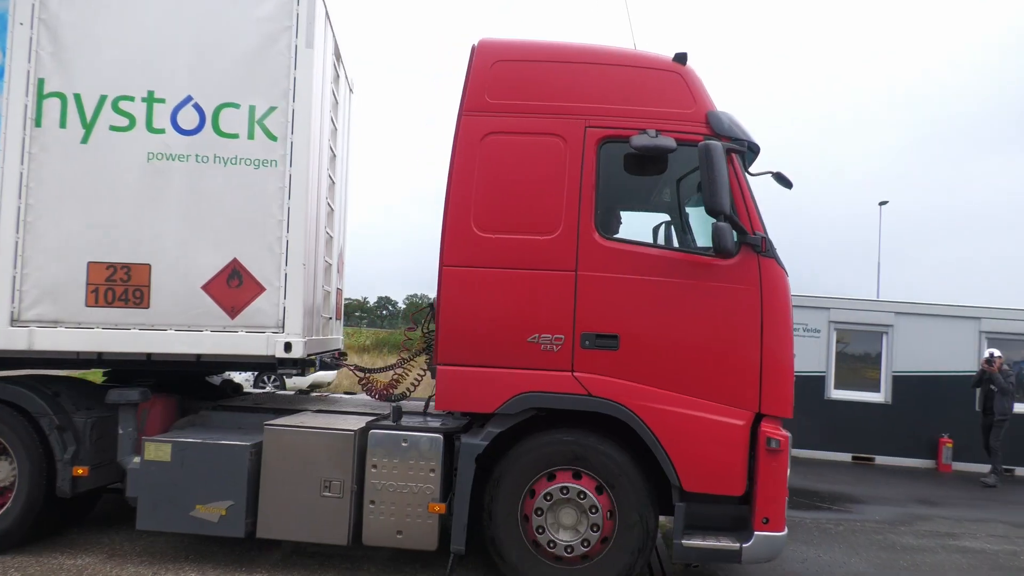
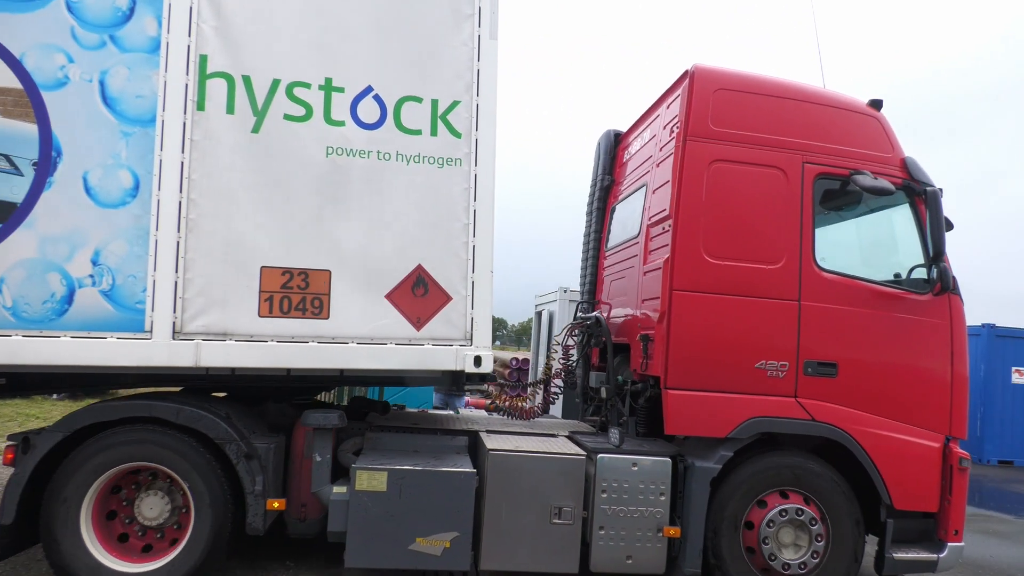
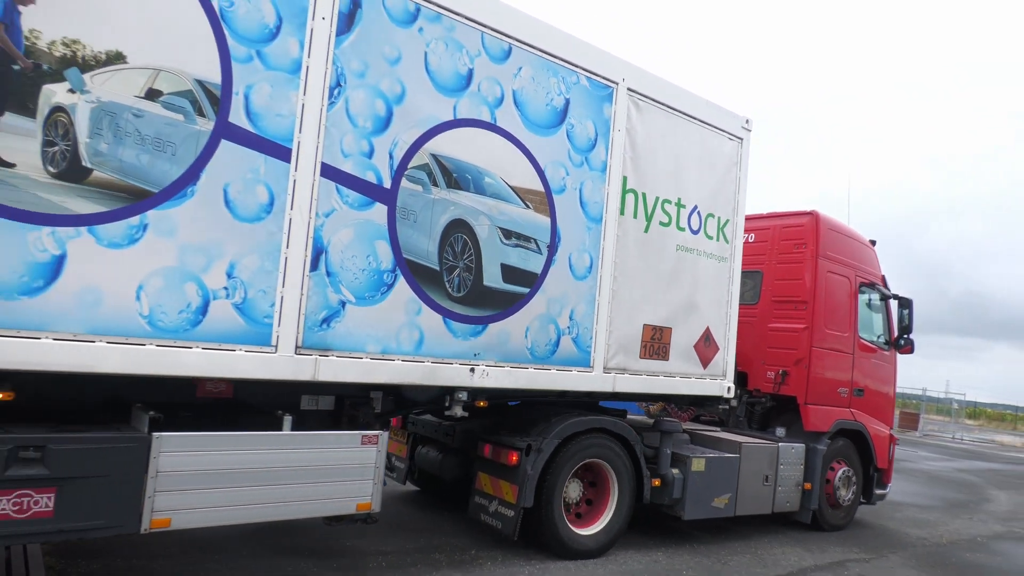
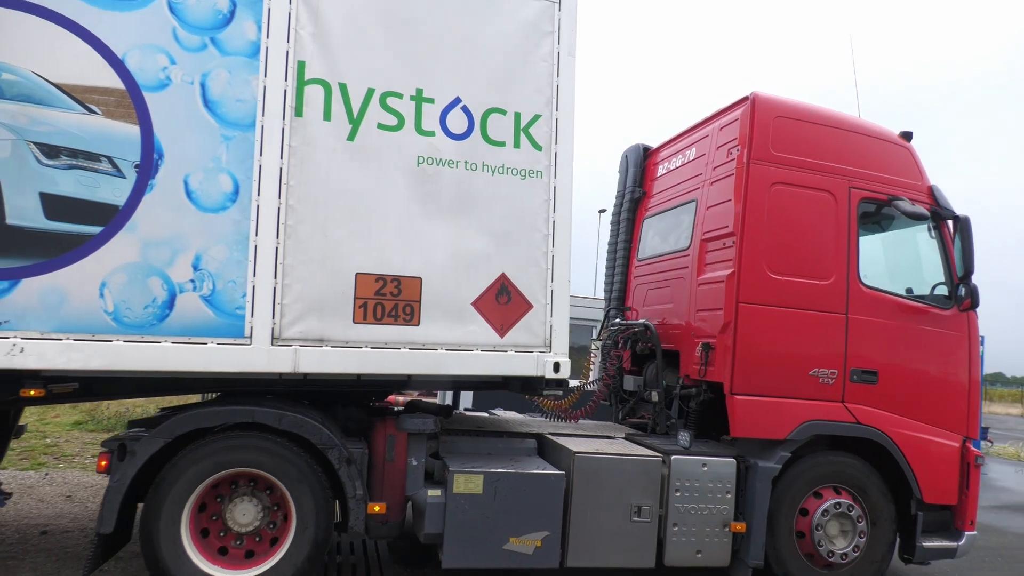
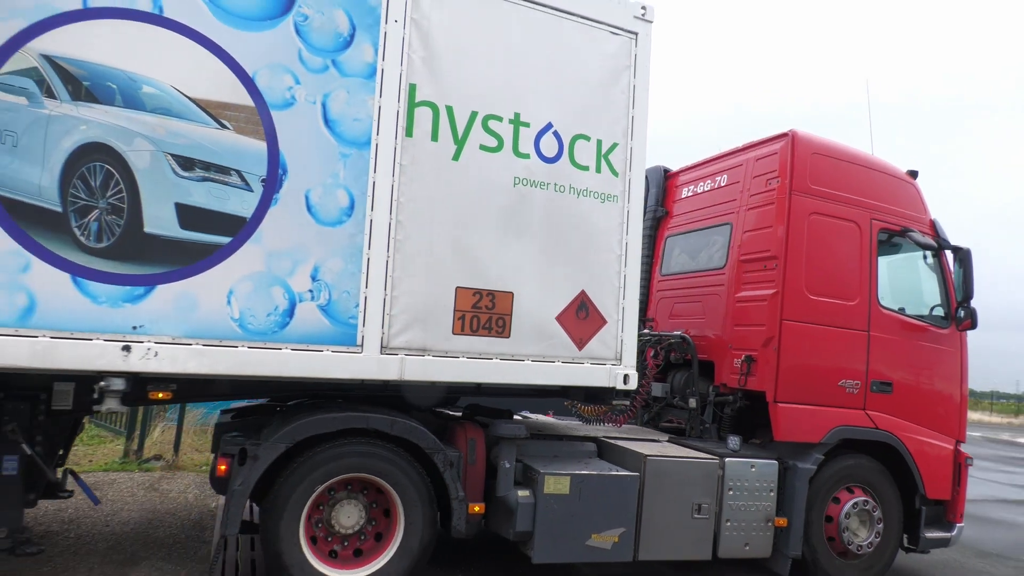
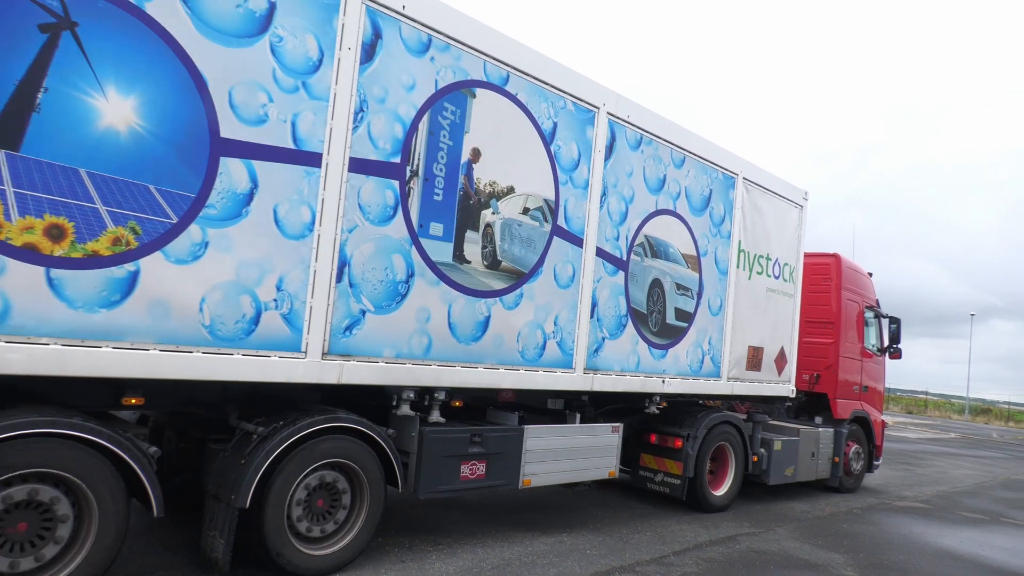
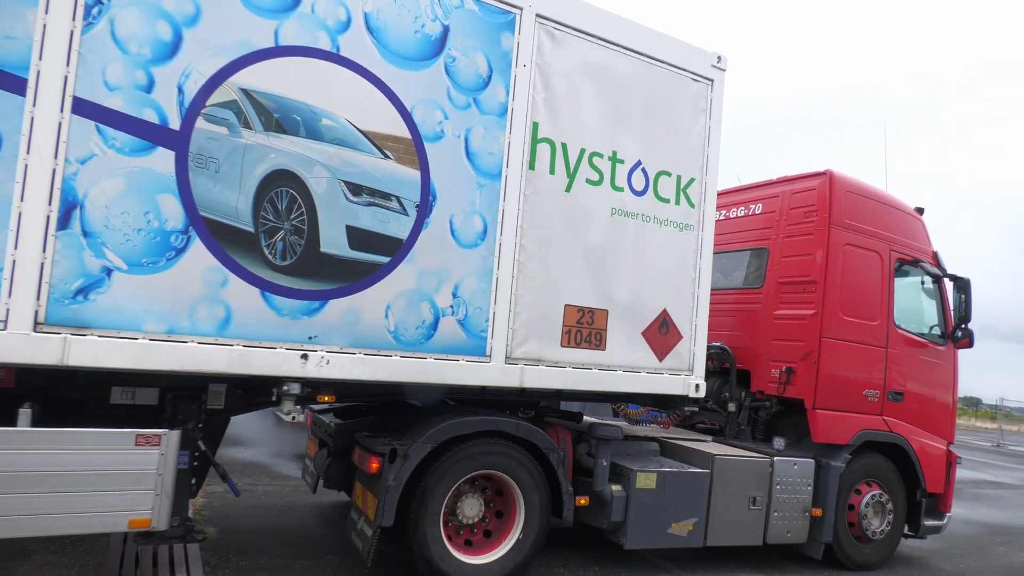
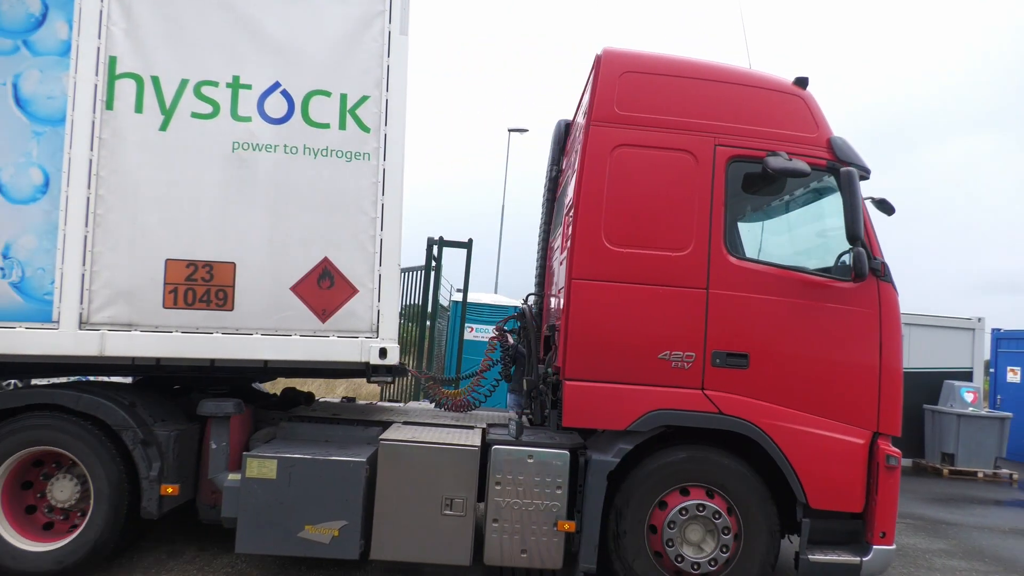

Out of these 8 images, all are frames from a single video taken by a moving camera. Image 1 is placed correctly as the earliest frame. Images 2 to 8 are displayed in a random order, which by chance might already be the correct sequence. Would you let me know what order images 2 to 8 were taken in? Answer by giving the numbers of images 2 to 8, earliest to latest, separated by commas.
8, 2, 4, 5, 7, 3, 6
